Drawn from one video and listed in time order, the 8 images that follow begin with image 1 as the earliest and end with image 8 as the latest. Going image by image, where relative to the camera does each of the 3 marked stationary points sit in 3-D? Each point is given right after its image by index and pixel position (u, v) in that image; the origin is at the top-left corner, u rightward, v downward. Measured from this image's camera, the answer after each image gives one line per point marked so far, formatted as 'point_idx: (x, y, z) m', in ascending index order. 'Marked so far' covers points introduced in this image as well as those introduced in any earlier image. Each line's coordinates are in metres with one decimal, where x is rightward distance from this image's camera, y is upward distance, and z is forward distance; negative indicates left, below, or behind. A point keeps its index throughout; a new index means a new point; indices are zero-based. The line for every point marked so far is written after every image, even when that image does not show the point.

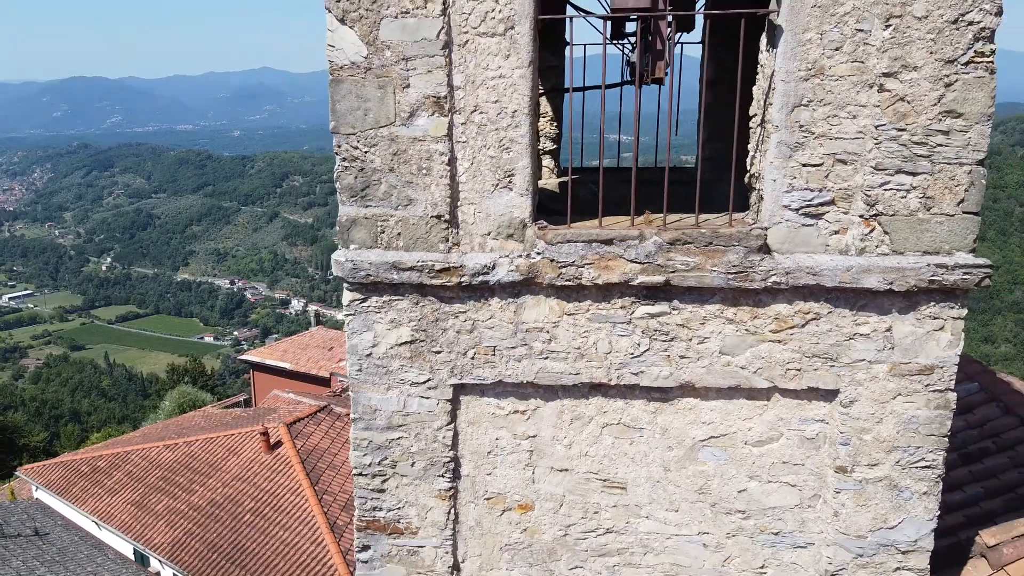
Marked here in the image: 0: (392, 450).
0: (-0.3, -0.4, +1.8) m
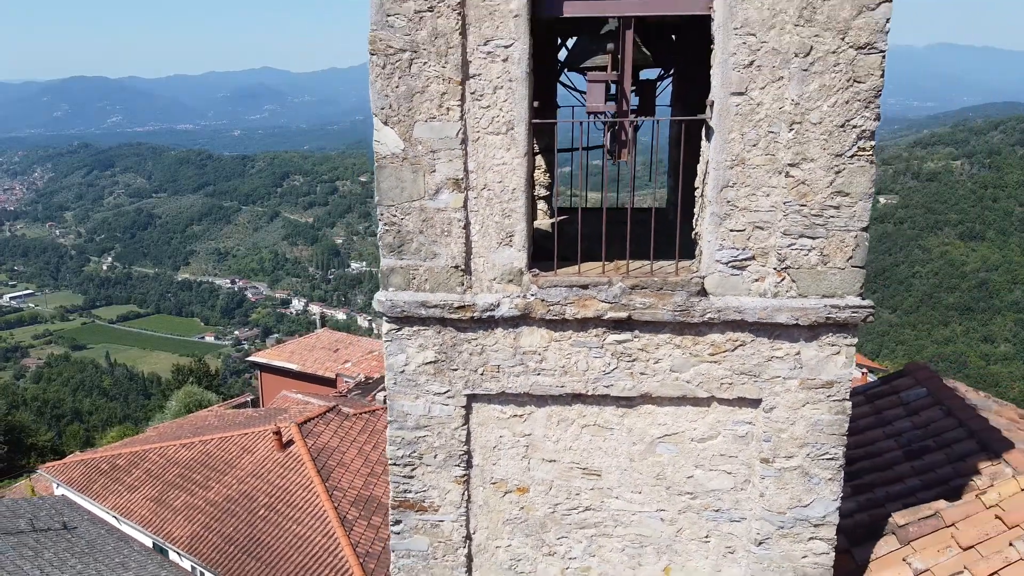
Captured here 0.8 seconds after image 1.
0: (-0.3, -0.5, +2.3) m
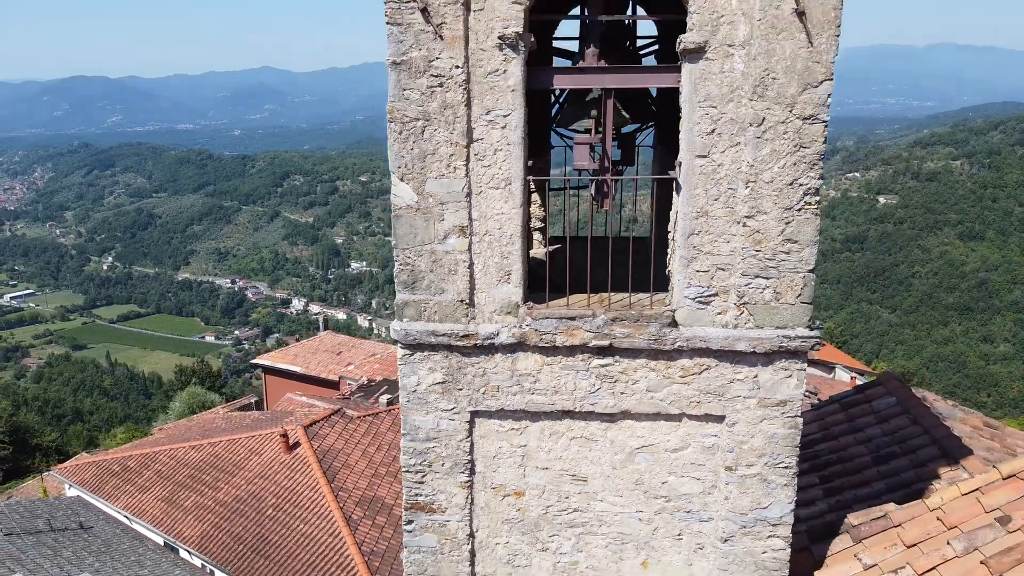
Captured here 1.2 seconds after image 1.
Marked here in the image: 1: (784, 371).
0: (-0.3, -0.6, +2.7) m
1: (+1.0, -0.3, +2.5) m
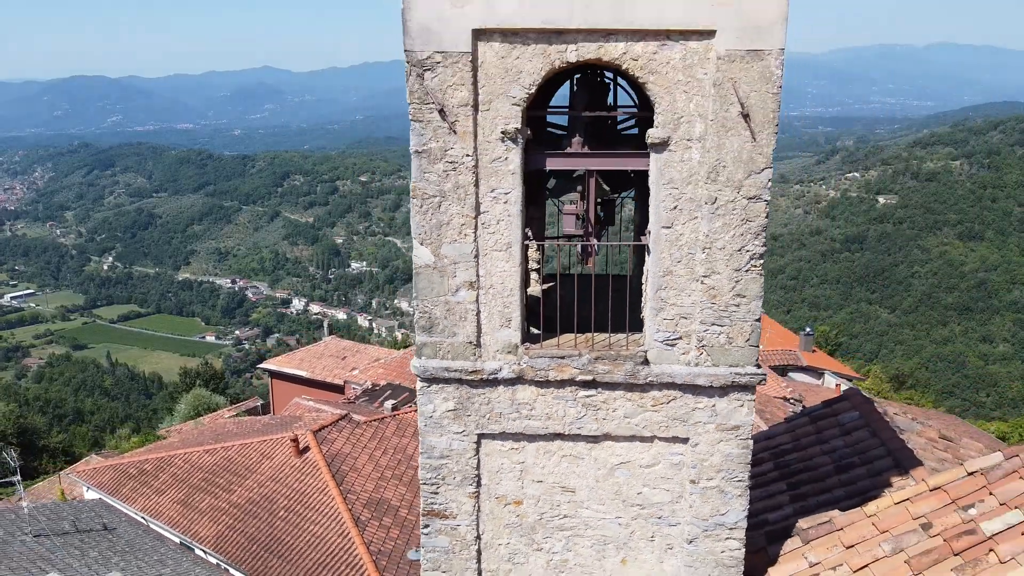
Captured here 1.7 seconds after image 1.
0: (-0.3, -0.8, +3.2) m
1: (+1.0, -0.5, +3.0) m
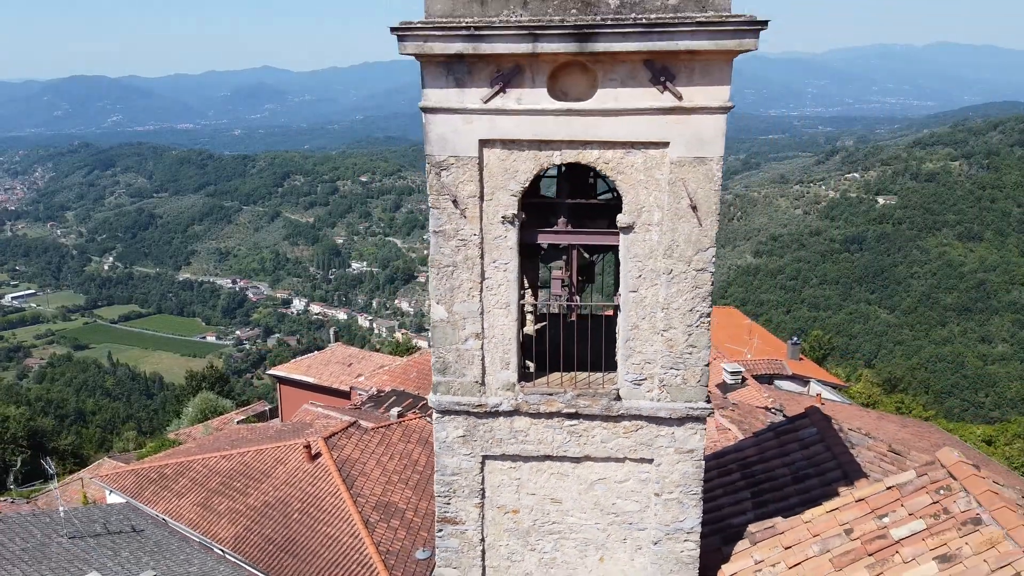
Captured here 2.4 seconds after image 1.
0: (-0.3, -1.1, +3.9) m
1: (+0.9, -0.8, +3.7) m
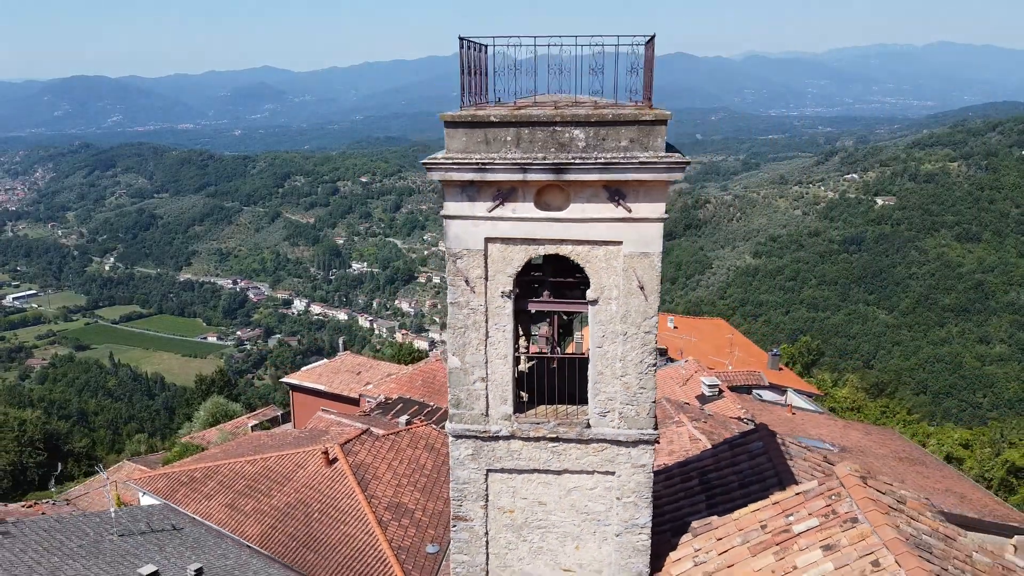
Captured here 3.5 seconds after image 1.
0: (-0.4, -1.5, +5.2) m
1: (+0.9, -1.2, +4.9) m
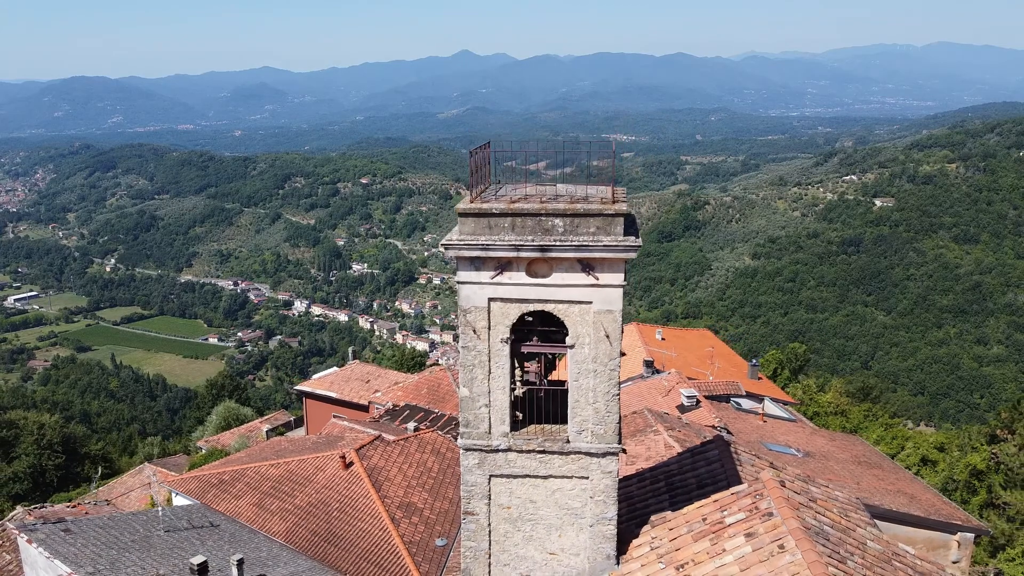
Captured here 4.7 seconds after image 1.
0: (-0.4, -1.9, +6.6) m
1: (+0.9, -1.6, +6.4) m
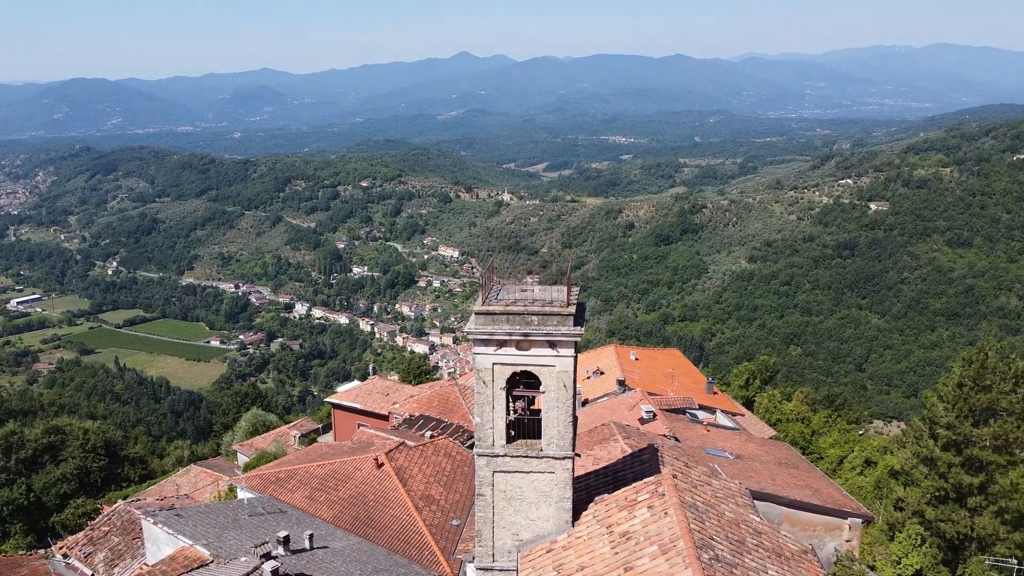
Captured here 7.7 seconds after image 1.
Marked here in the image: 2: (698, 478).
0: (-0.5, -2.9, +10.6) m
1: (+0.8, -2.6, +10.4) m
2: (+3.0, -3.1, +11.4) m
